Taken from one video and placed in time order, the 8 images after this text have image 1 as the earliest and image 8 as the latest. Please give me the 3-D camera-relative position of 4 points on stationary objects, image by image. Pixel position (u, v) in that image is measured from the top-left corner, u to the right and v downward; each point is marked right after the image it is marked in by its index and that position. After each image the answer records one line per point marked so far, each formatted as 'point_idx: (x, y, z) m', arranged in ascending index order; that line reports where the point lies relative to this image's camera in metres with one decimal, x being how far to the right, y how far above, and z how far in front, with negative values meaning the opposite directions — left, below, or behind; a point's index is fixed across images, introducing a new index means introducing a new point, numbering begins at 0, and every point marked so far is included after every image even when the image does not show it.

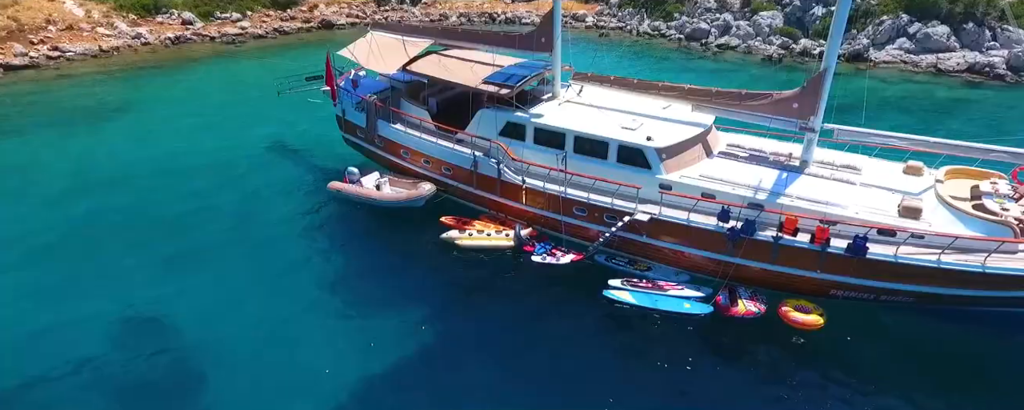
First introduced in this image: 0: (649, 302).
0: (+4.2, -3.2, +17.6) m
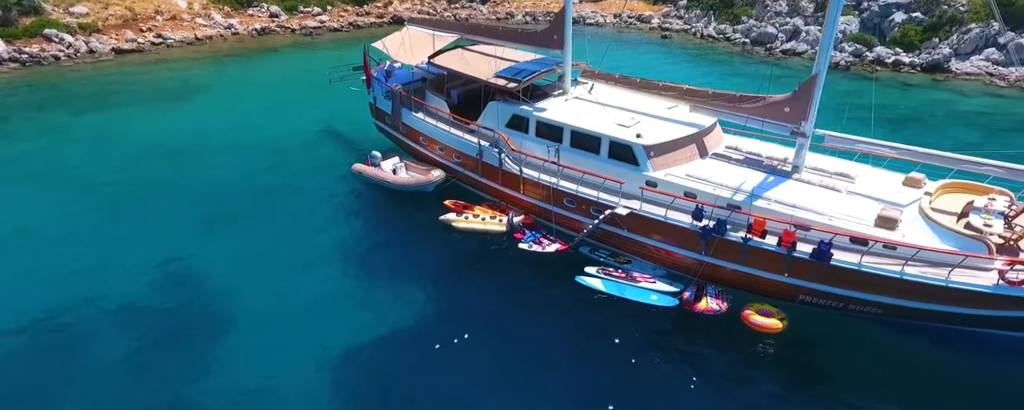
0: (+3.4, -3.0, +18.2) m
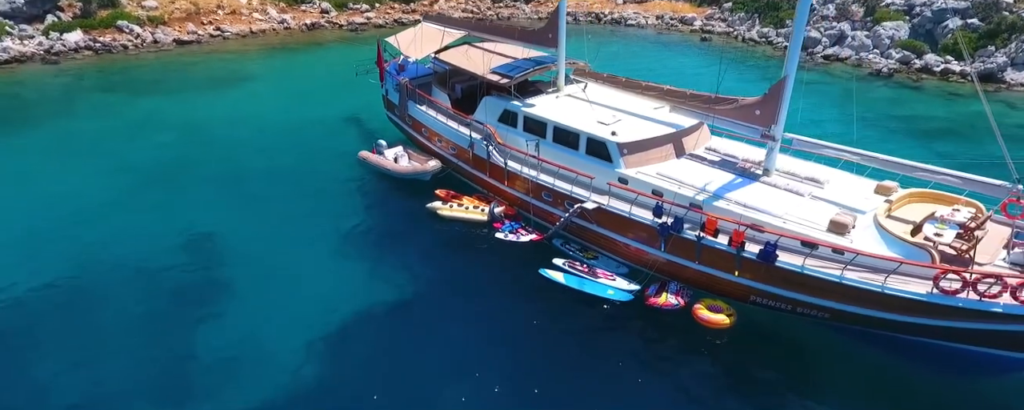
0: (+2.2, -2.8, +18.8) m
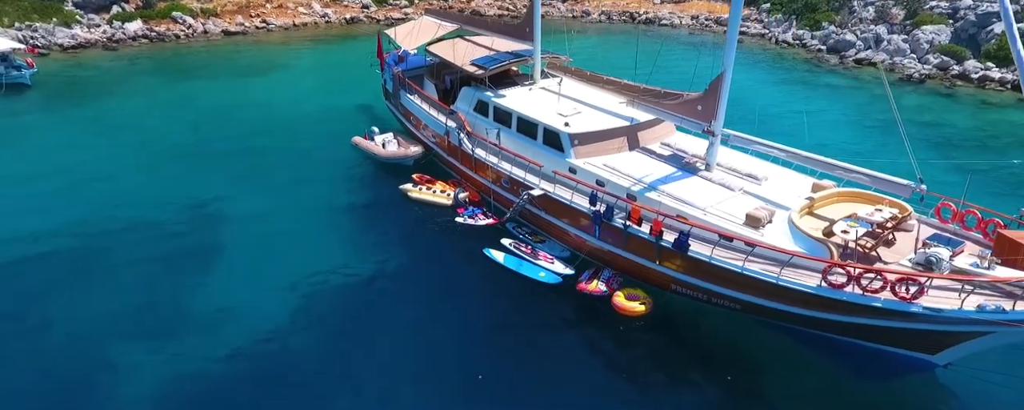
0: (+0.1, -2.2, +19.7) m
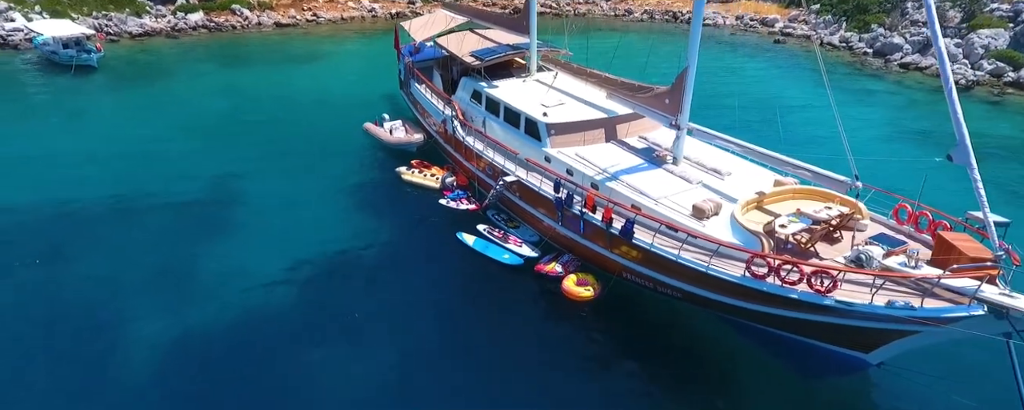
0: (-1.0, -1.6, +20.6) m
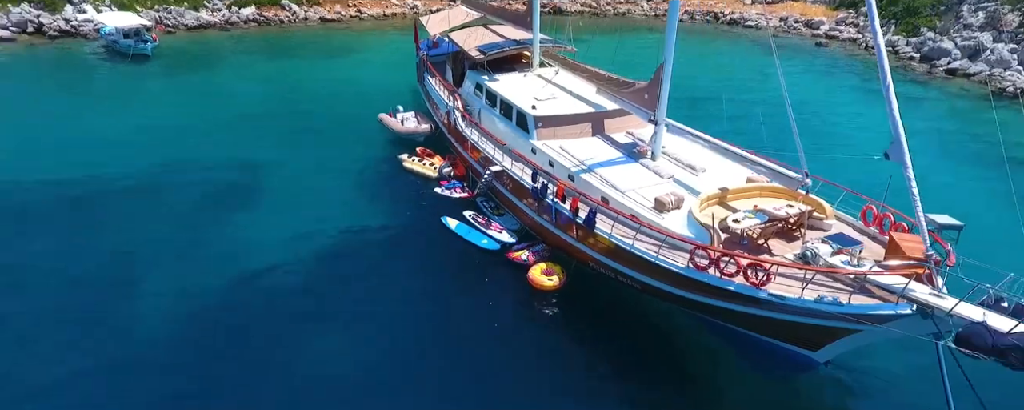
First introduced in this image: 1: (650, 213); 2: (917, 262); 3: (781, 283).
0: (-1.7, -1.1, +21.4) m
1: (+4.2, -0.2, +15.9) m
2: (+8.7, -1.2, +11.3) m
3: (+6.4, -1.8, +12.5) m
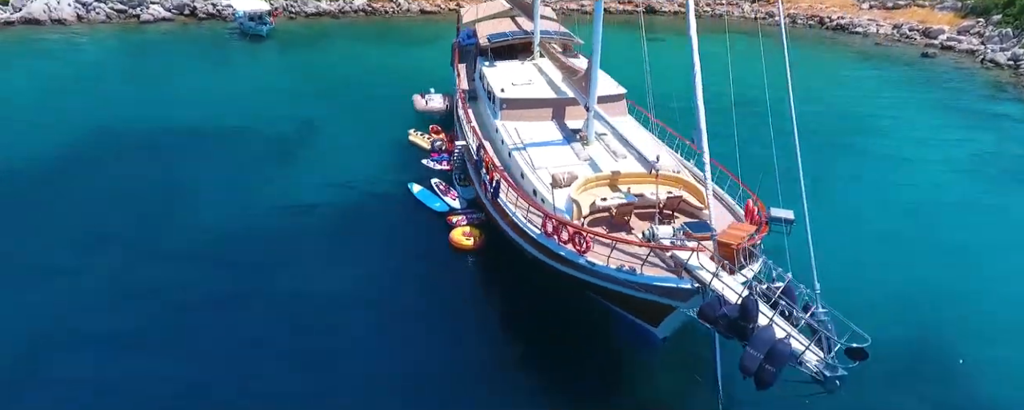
0: (-3.6, +0.2, +23.9) m
1: (+1.1, +0.6, +17.3) m
2: (+4.4, -0.8, +11.8) m
3: (+2.4, -1.2, +13.5) m
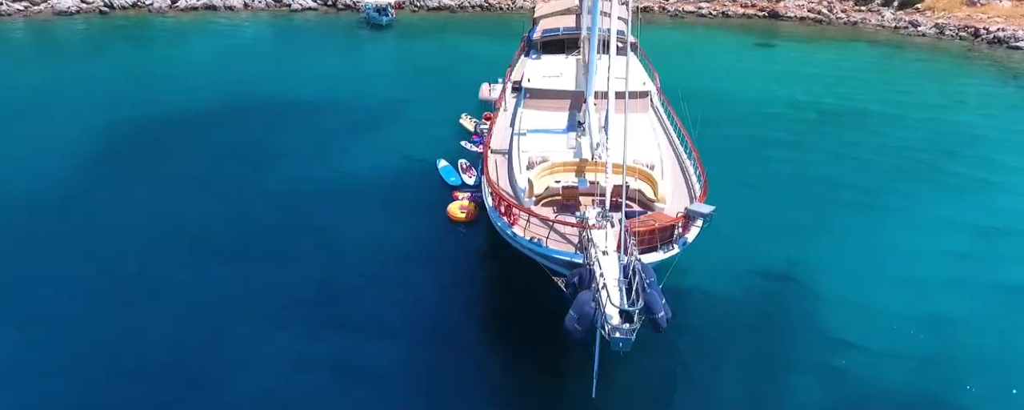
0: (-2.8, +1.4, +26.0) m
1: (+0.4, +1.3, +18.6) m
2: (+2.3, -0.4, +12.5) m
3: (+0.6, -0.6, +14.6) m
